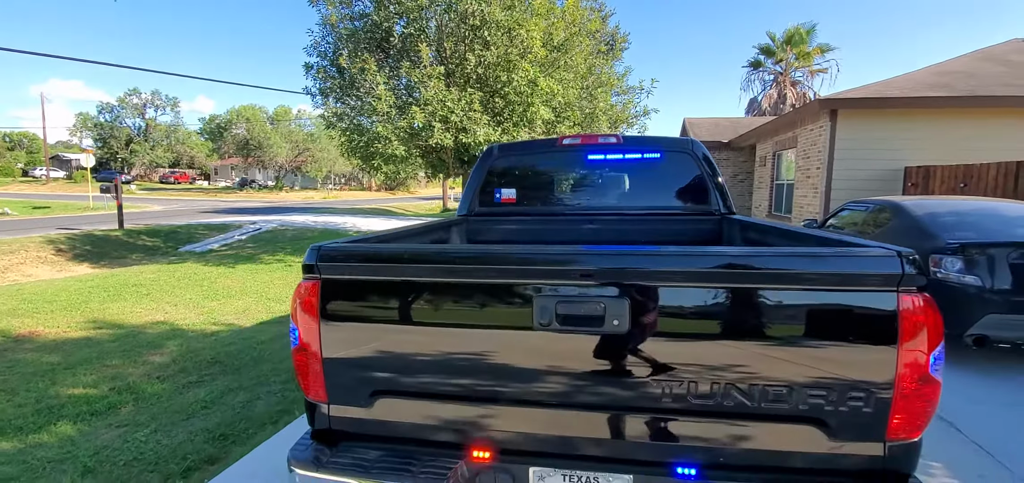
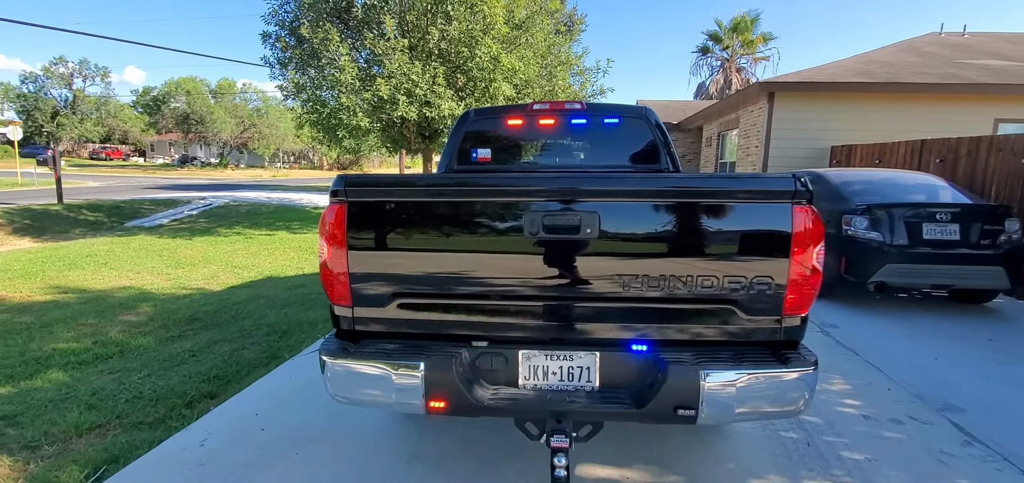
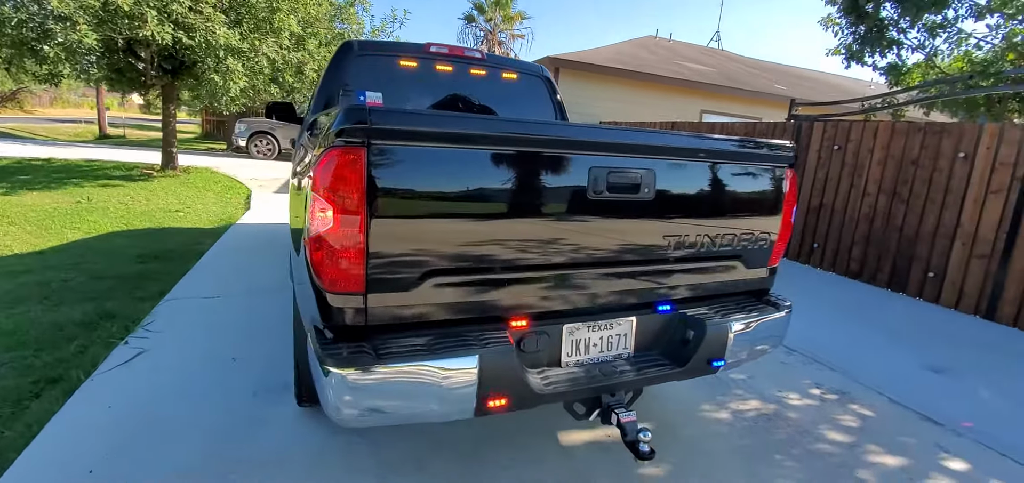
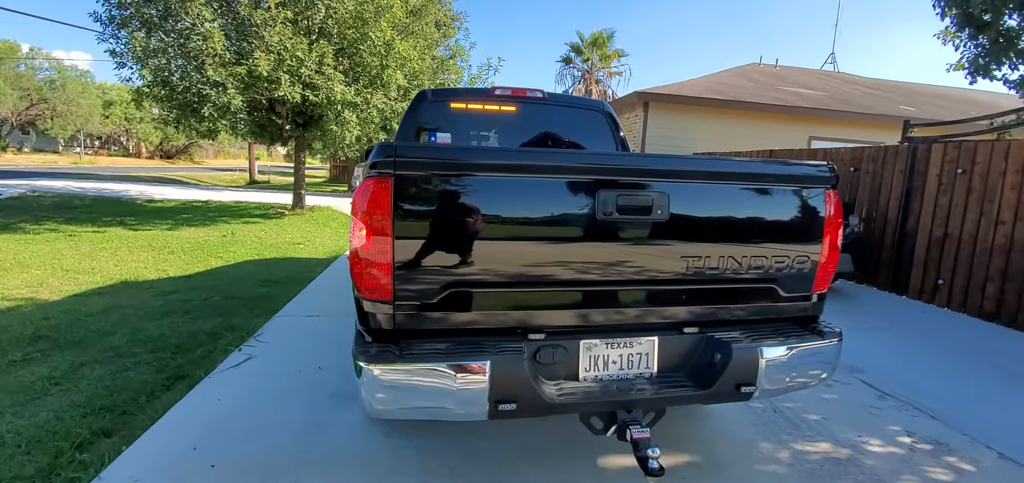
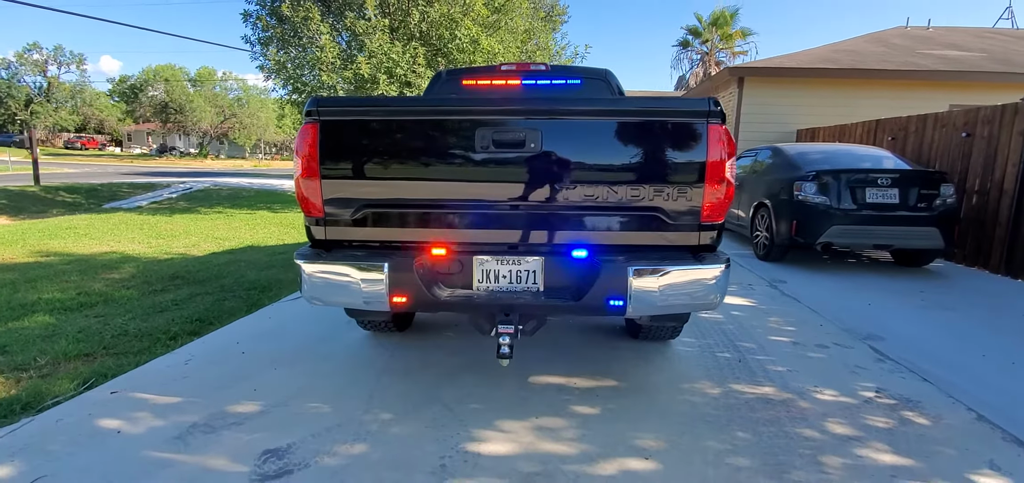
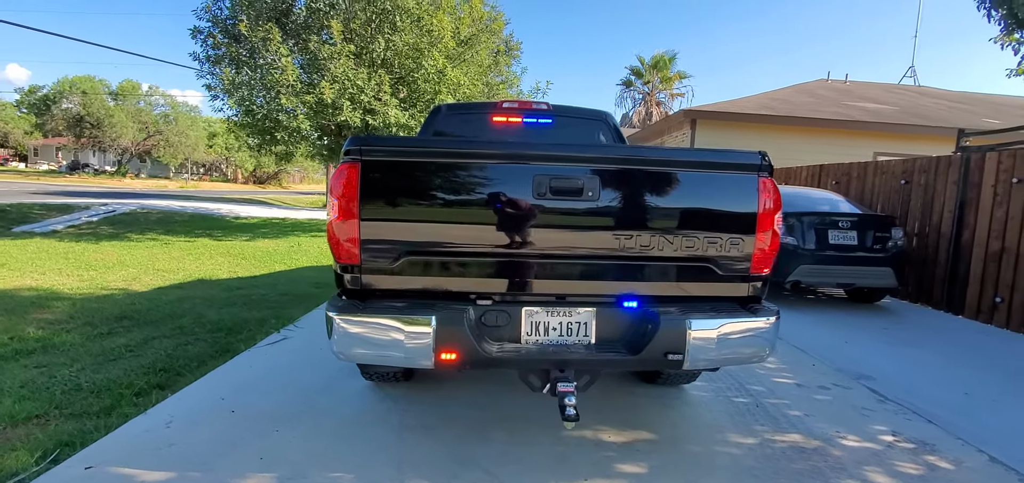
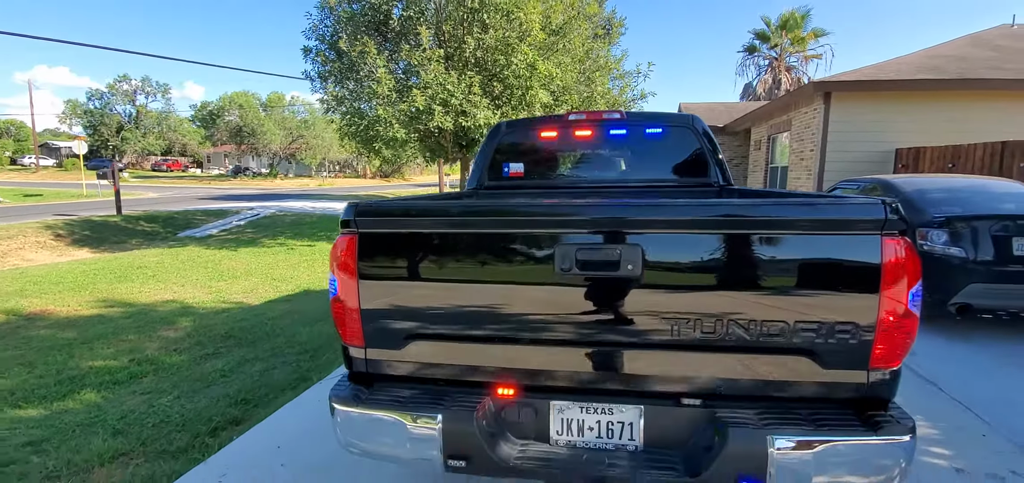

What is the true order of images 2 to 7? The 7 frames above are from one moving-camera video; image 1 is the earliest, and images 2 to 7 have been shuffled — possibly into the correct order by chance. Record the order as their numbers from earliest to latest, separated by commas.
7, 2, 5, 6, 4, 3
